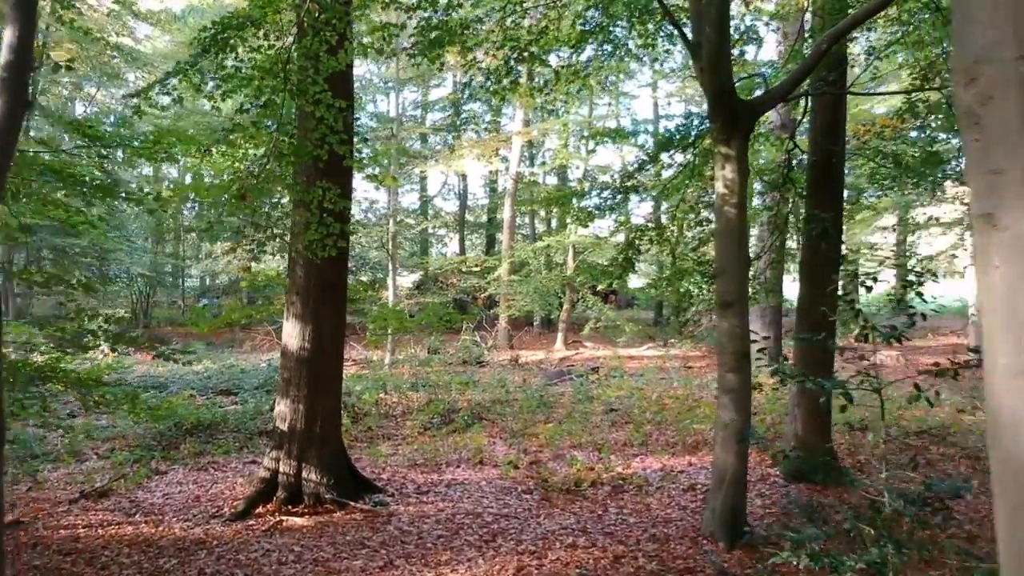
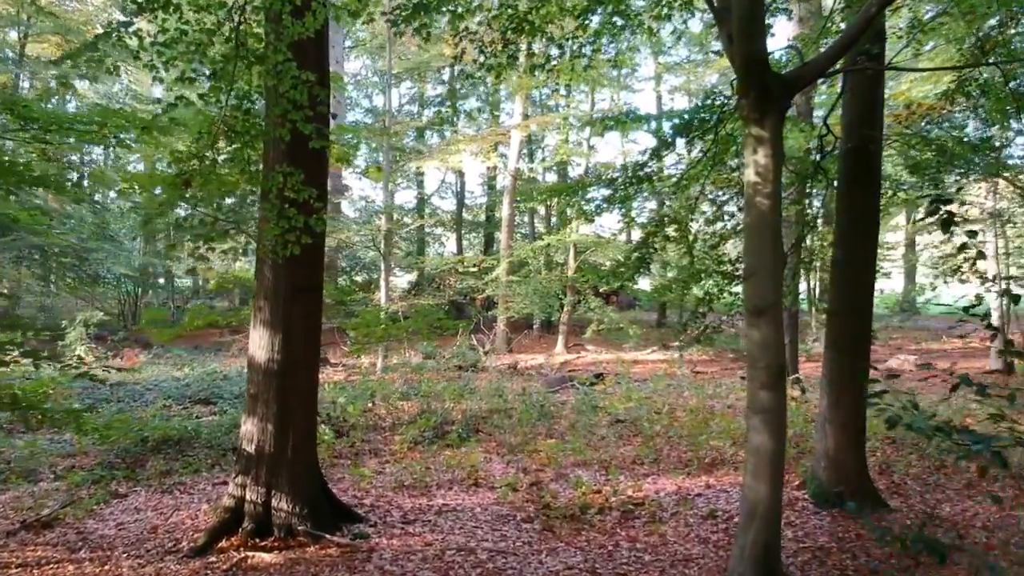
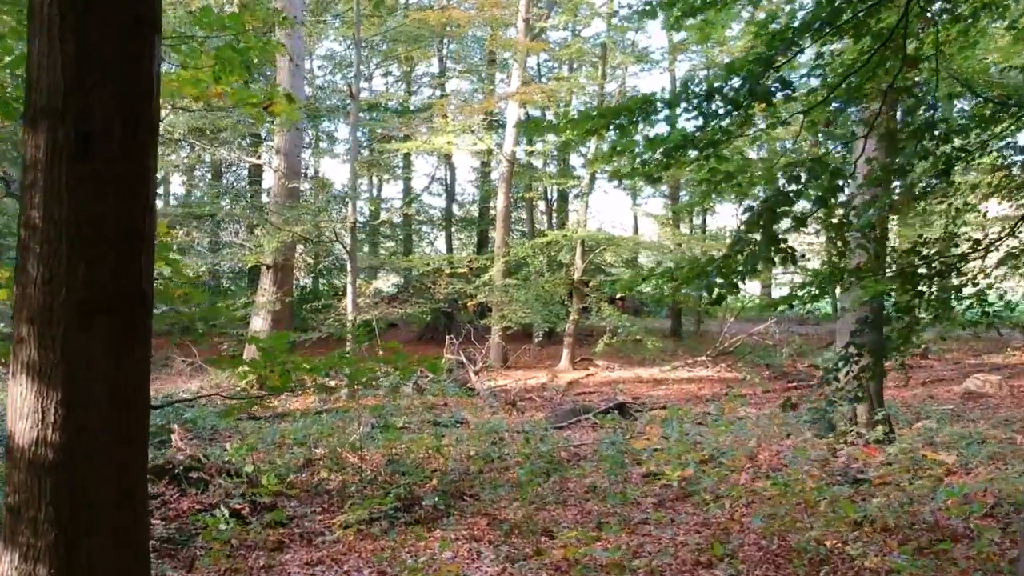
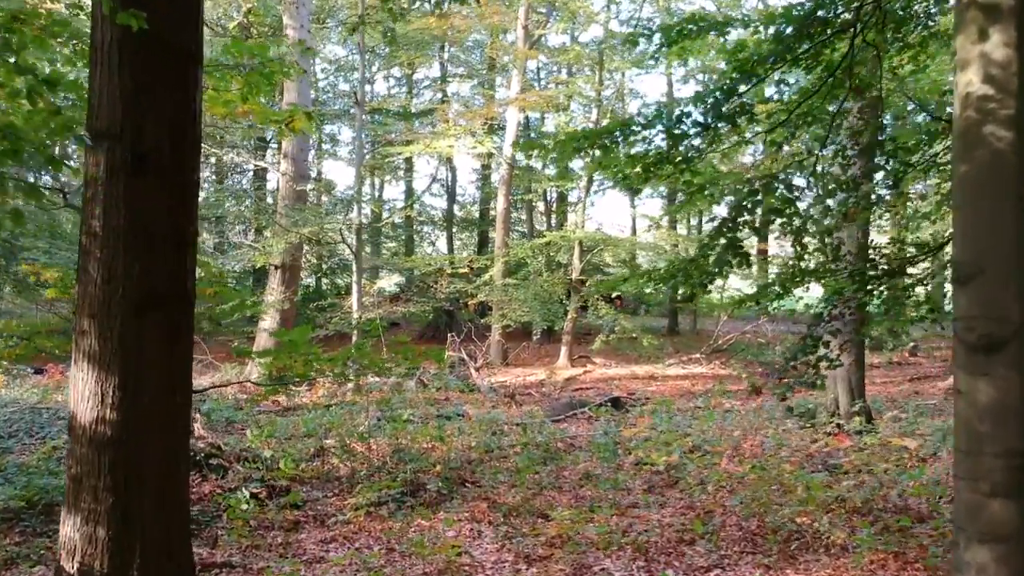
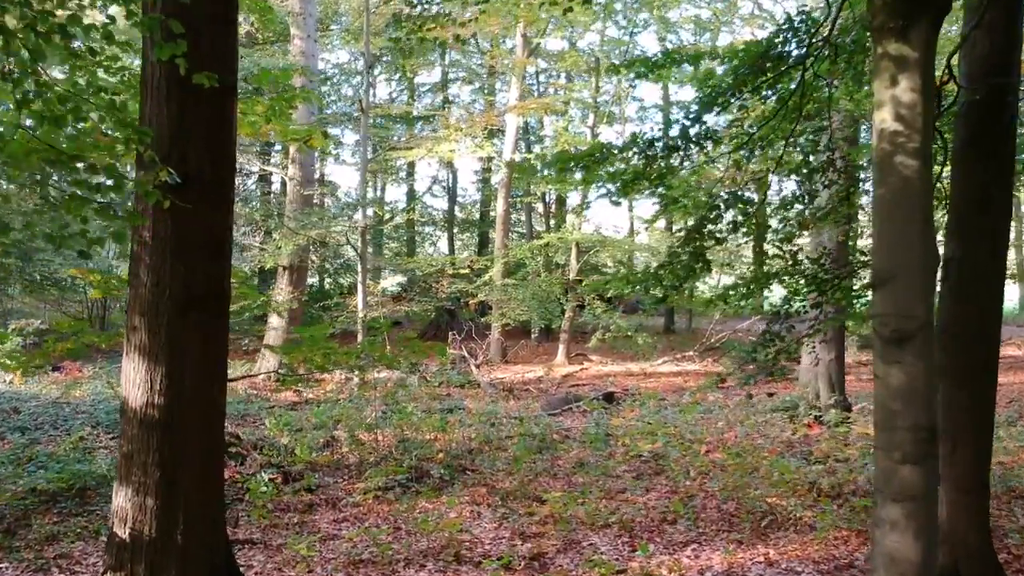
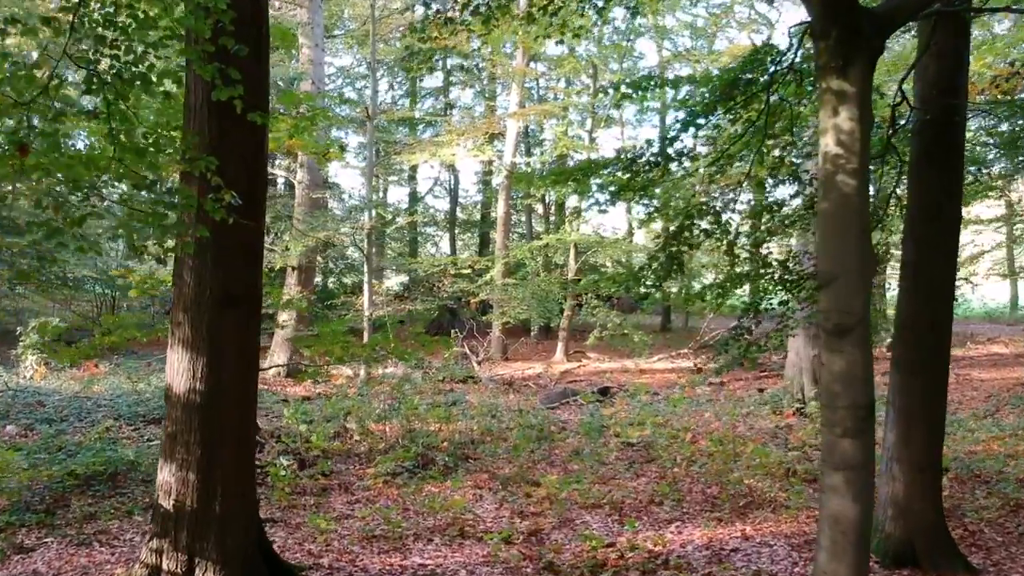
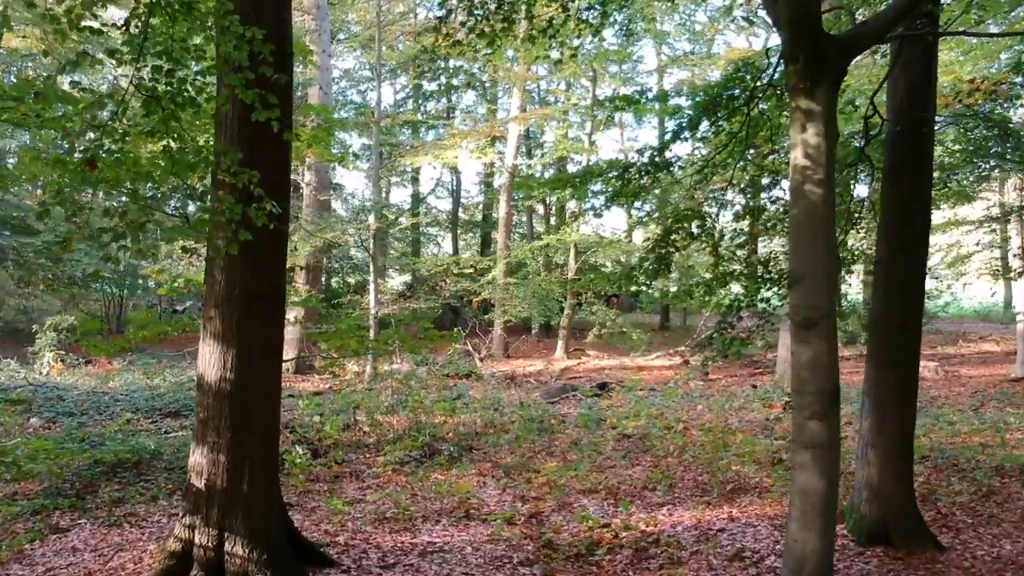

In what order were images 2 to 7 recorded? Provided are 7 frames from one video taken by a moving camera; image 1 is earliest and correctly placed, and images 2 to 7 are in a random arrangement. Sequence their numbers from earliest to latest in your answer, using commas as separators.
2, 7, 6, 5, 4, 3
